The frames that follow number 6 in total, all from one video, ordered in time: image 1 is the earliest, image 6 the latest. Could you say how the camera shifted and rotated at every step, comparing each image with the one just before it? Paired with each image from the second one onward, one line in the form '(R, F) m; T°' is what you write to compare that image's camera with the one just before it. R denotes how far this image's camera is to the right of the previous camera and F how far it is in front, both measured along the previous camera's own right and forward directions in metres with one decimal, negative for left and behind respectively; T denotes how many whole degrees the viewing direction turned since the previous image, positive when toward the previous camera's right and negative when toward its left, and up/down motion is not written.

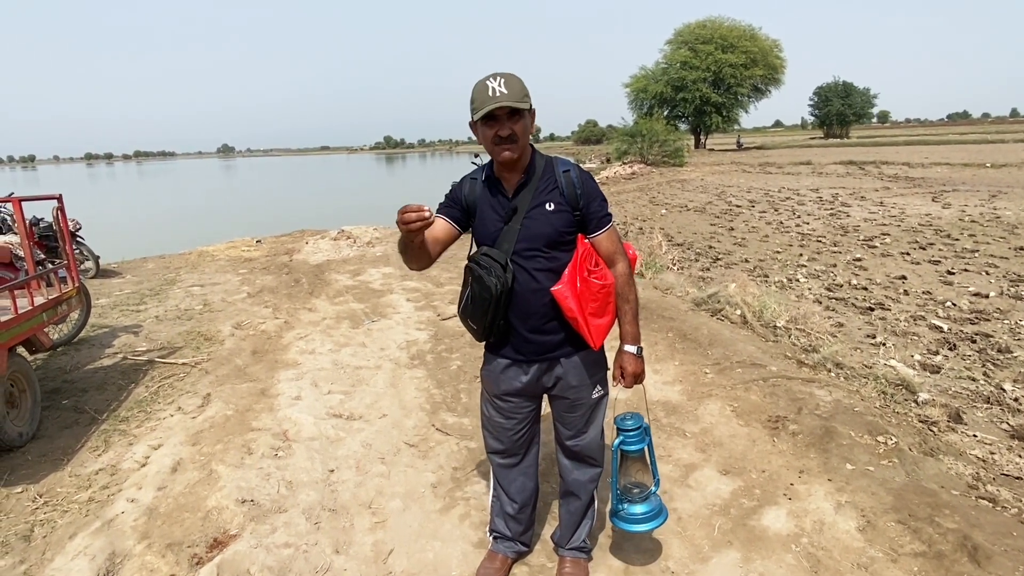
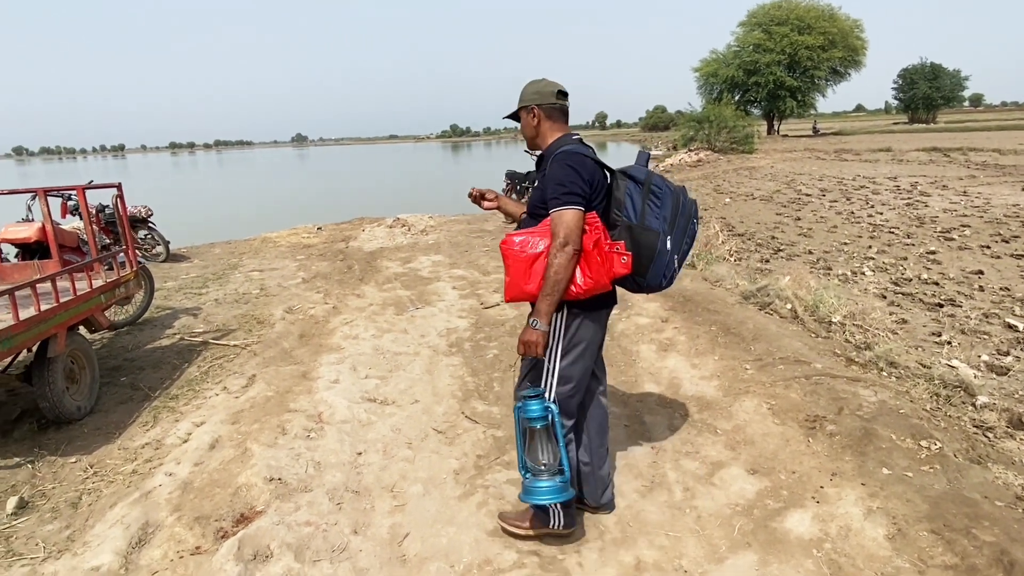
(+0.2, 0.0) m; -5°
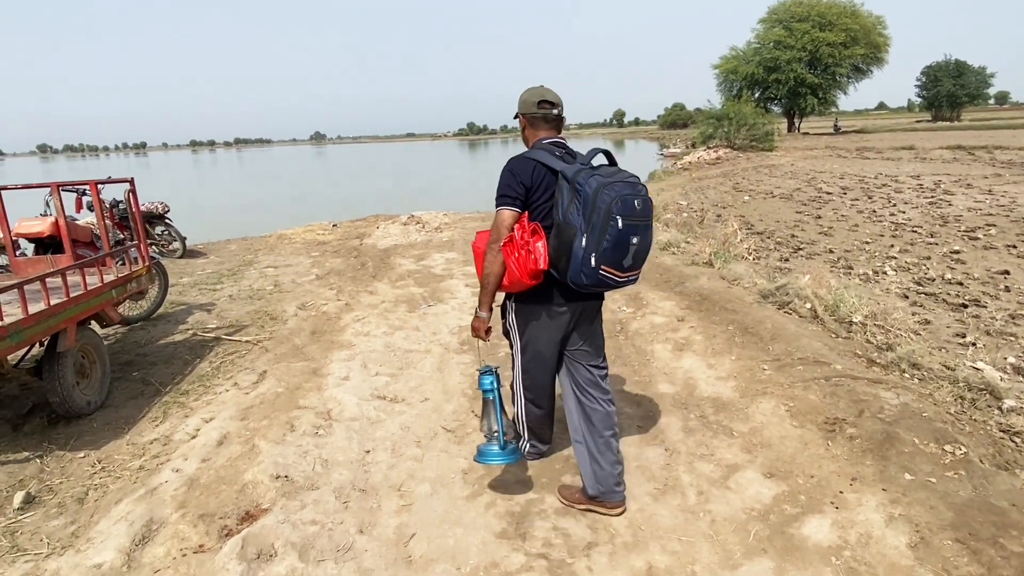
(0.0, +0.1) m; -1°
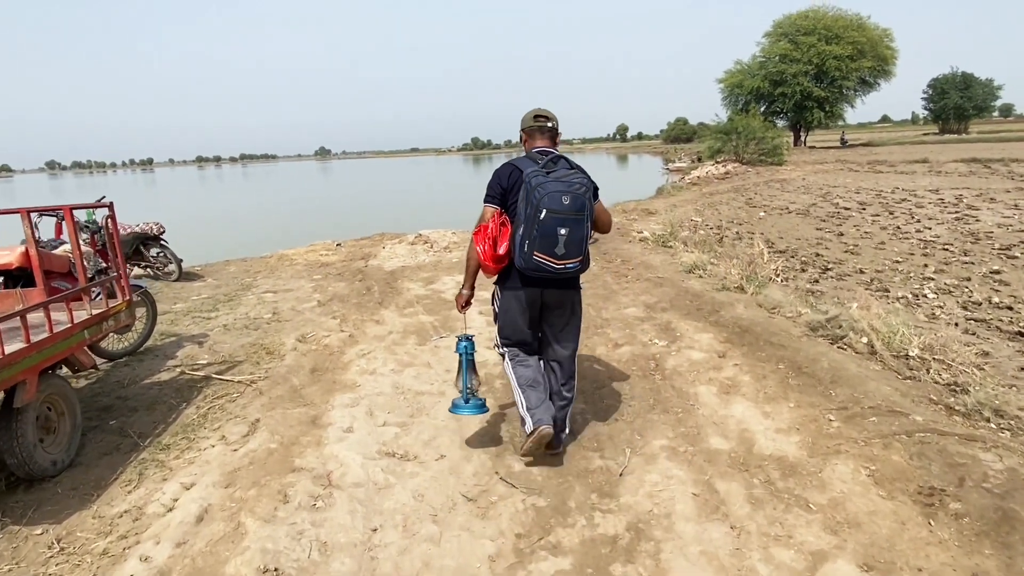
(-0.1, +0.6) m; 0°
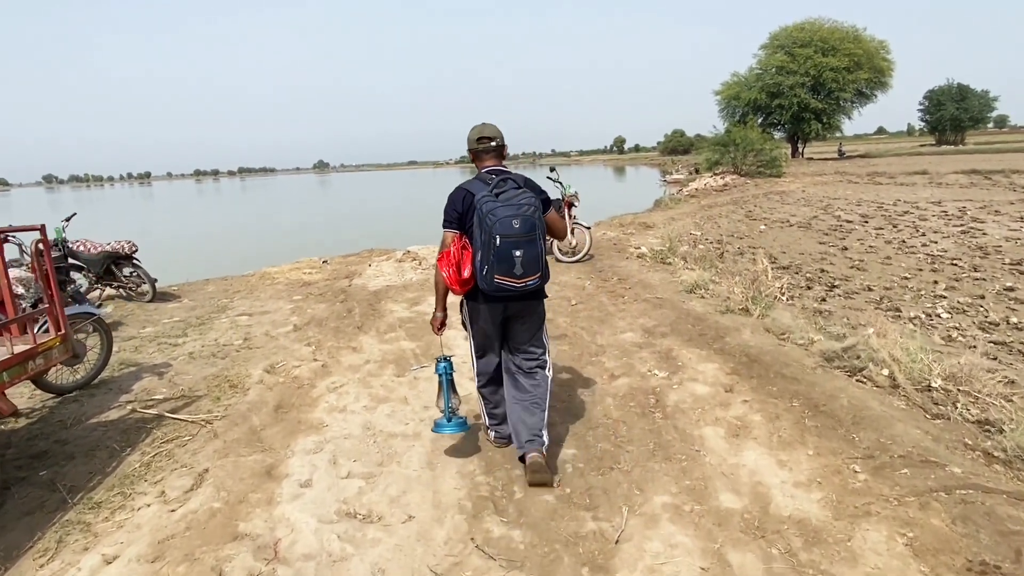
(+0.1, +0.5) m; 0°
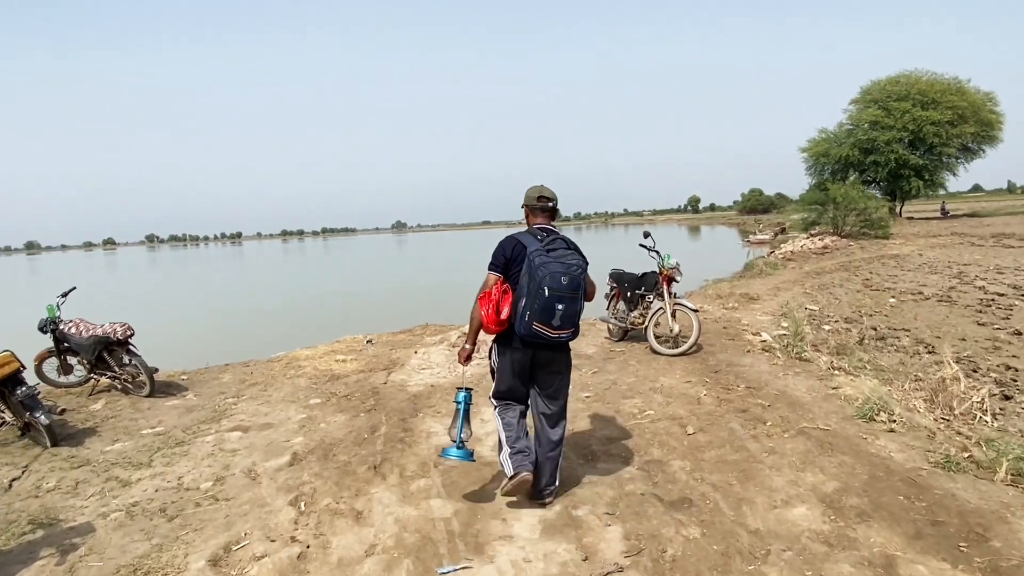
(-0.1, +2.2) m; -6°
